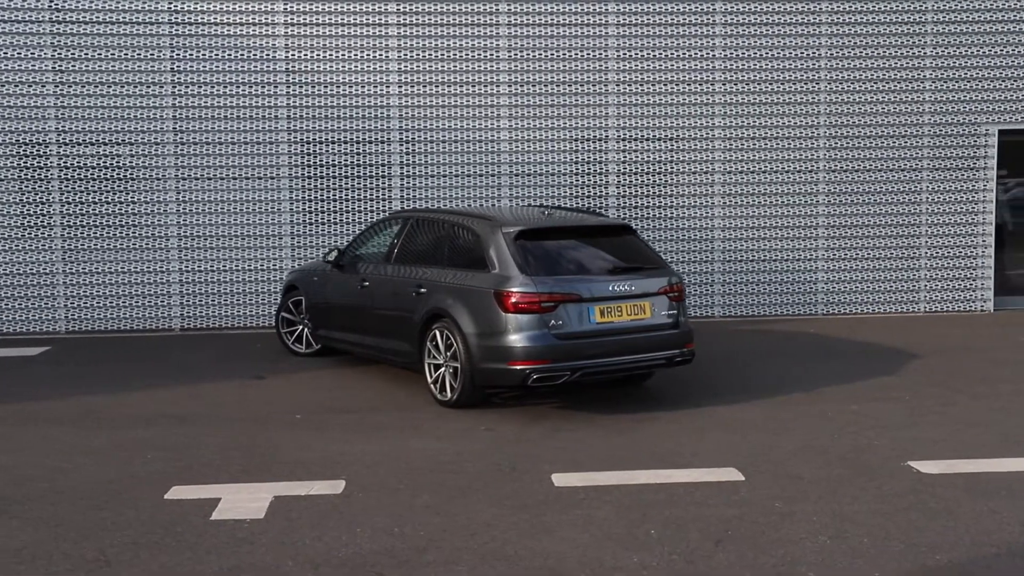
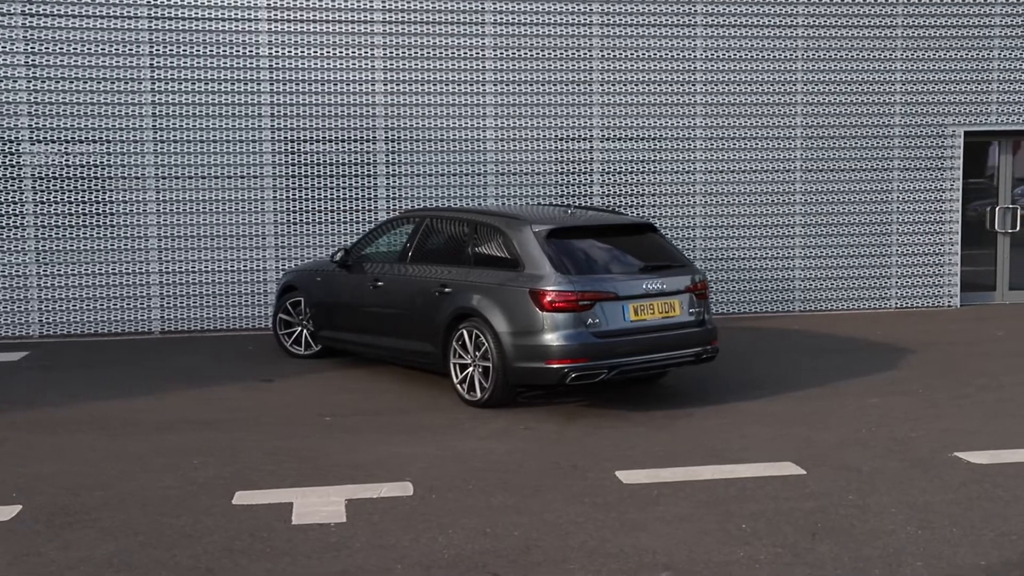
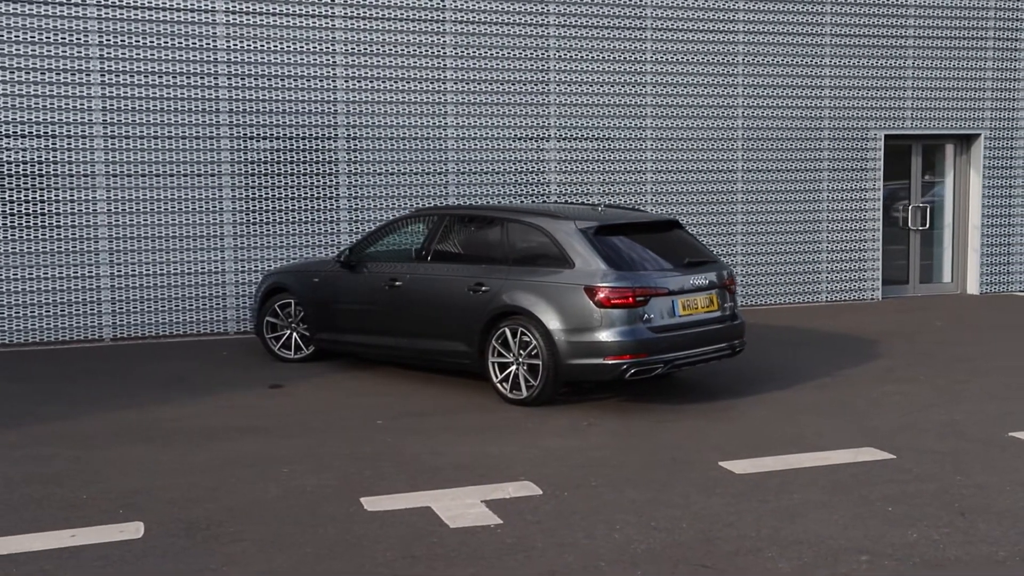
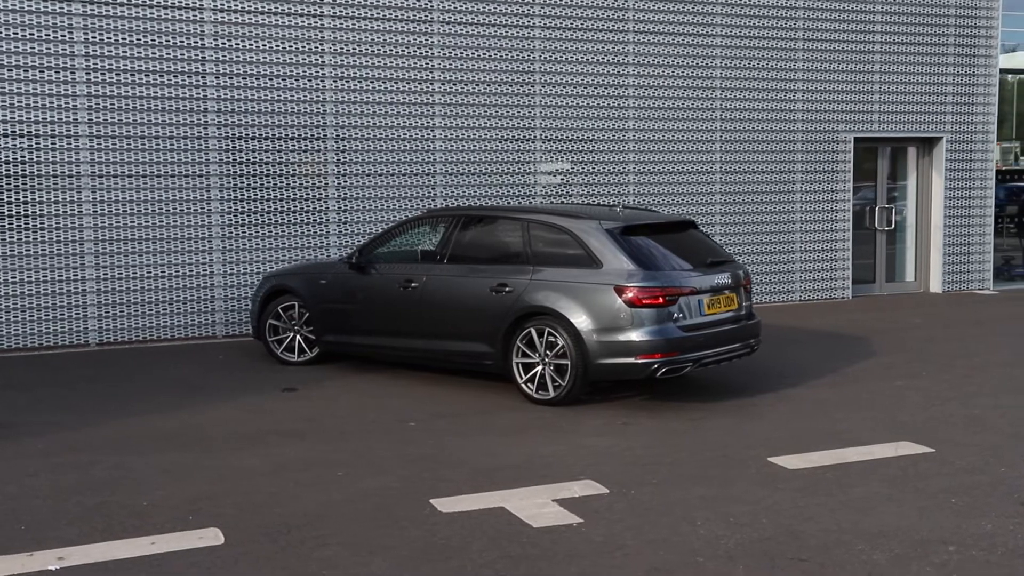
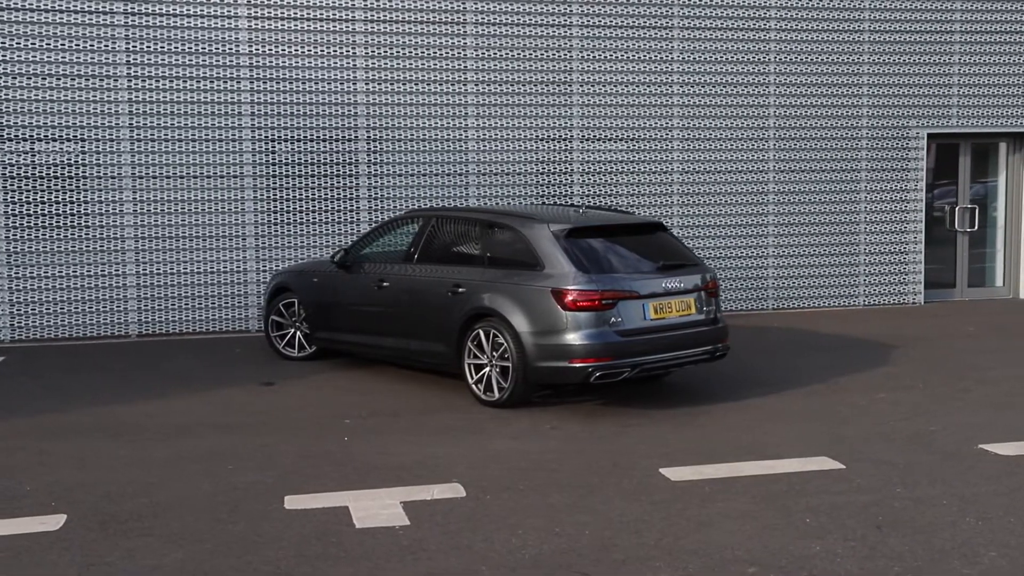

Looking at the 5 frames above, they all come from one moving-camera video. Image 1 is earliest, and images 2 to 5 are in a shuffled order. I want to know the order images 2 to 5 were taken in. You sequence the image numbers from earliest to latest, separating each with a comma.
2, 5, 3, 4
